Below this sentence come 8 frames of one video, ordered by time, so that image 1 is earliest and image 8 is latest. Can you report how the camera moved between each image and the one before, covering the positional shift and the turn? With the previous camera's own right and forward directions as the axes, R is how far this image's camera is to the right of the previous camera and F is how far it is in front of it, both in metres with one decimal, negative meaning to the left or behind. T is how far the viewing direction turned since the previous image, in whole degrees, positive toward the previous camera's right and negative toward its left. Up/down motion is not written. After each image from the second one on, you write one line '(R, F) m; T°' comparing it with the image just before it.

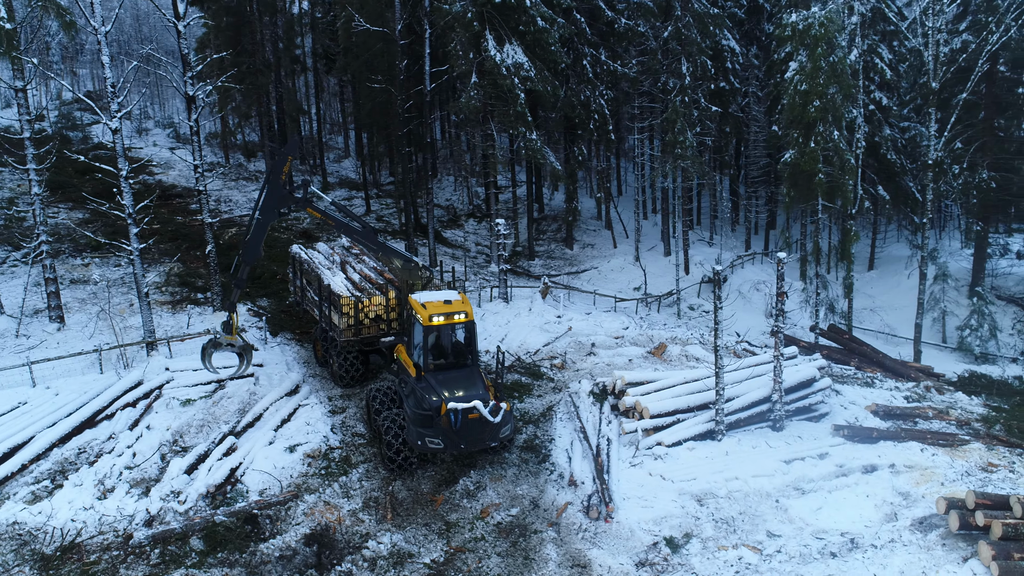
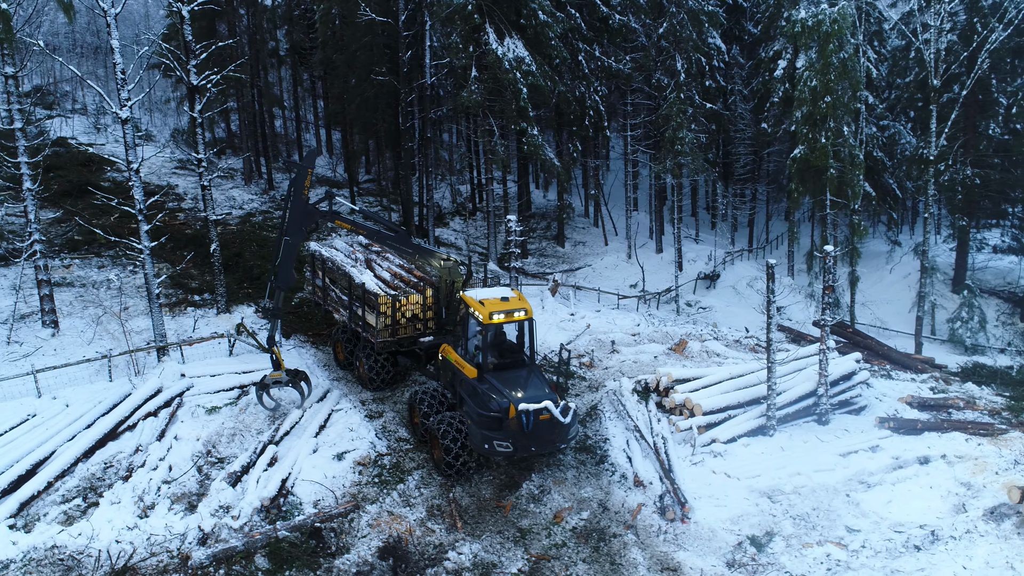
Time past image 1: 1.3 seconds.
(-1.1, +0.3) m; +3°
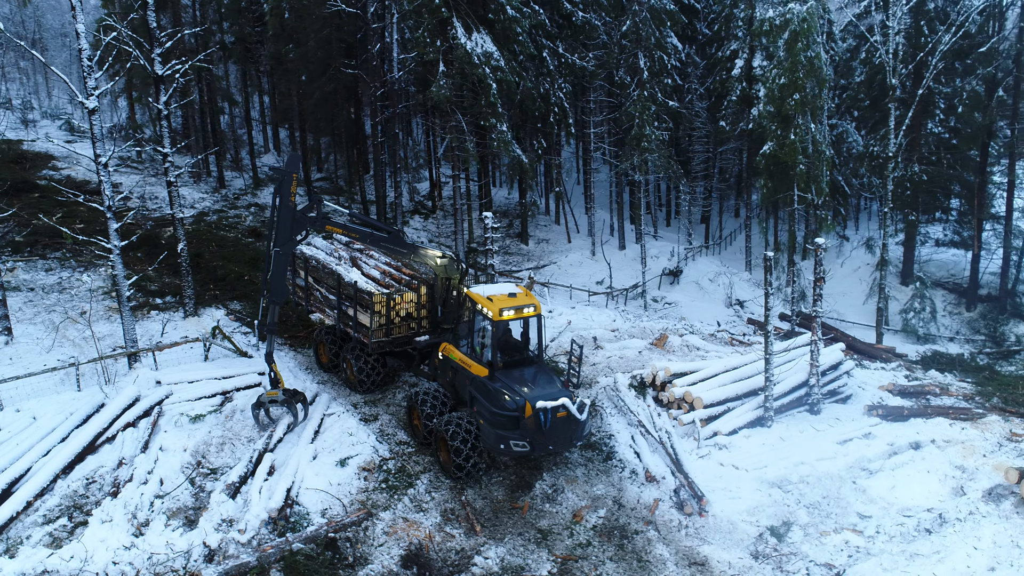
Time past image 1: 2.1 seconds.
(-0.6, +0.2) m; +4°
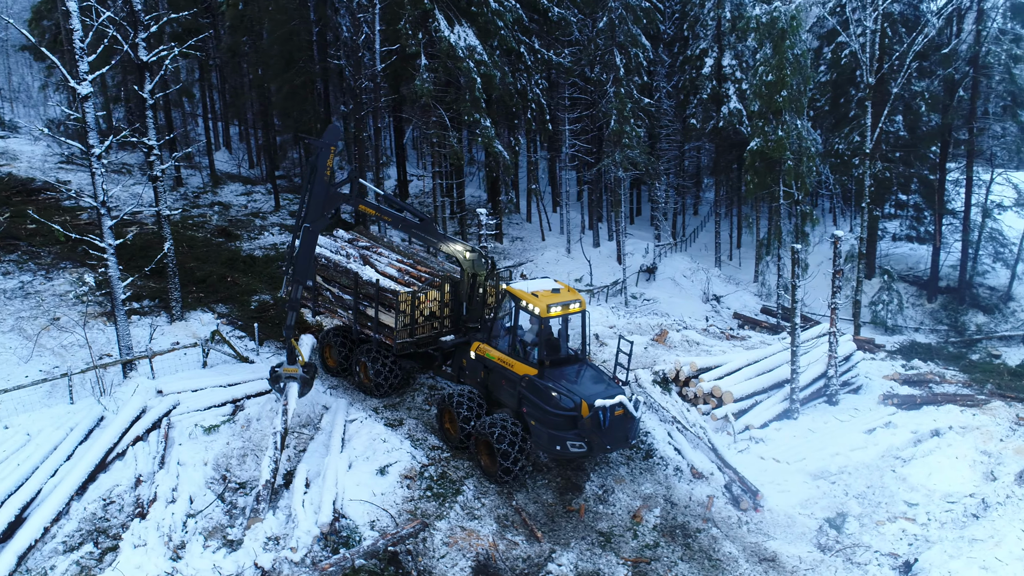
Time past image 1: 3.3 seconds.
(-1.0, +0.3) m; +4°
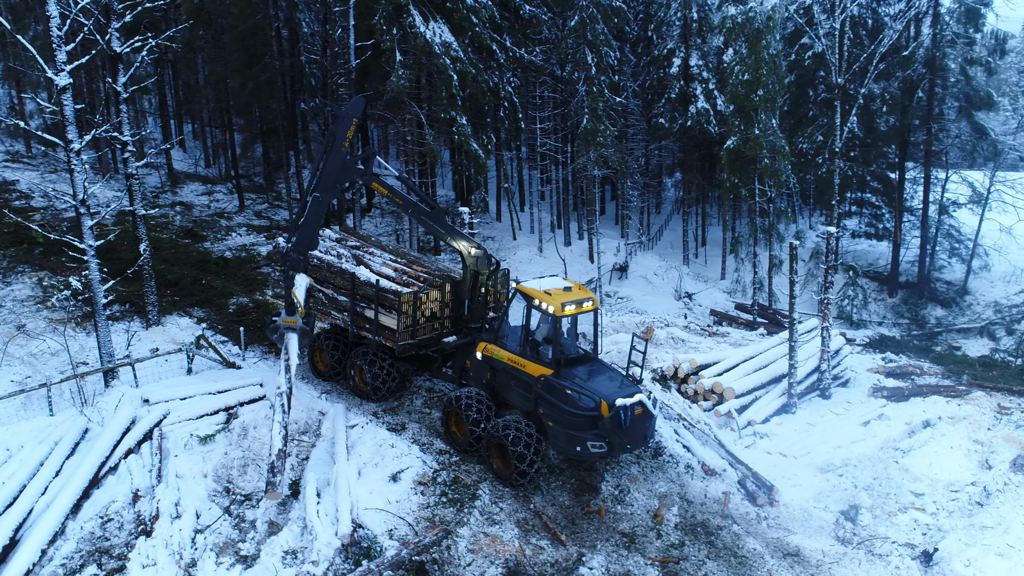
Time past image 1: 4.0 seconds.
(-0.6, +0.1) m; +3°
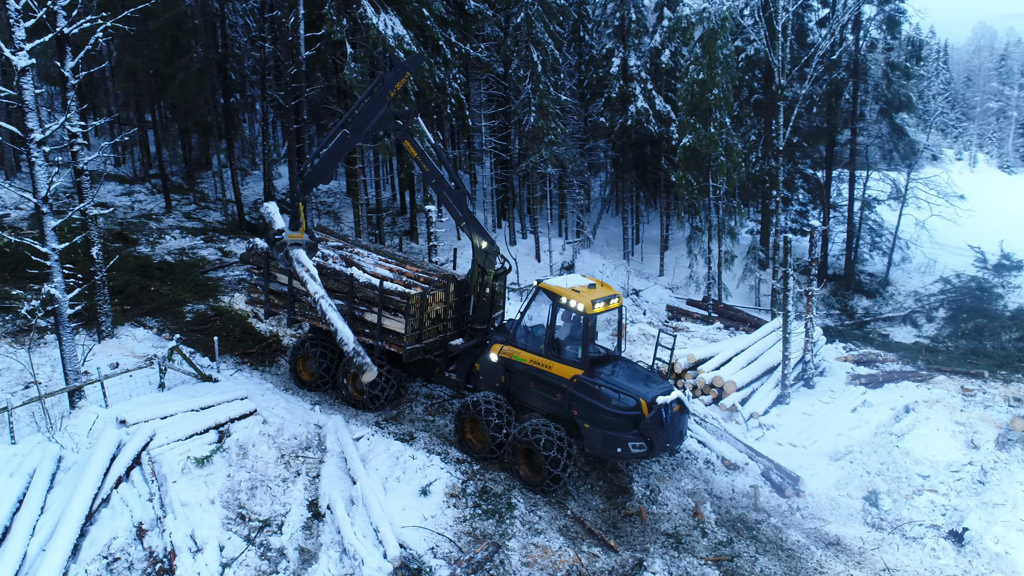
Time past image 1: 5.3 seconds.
(-1.0, +0.3) m; +6°
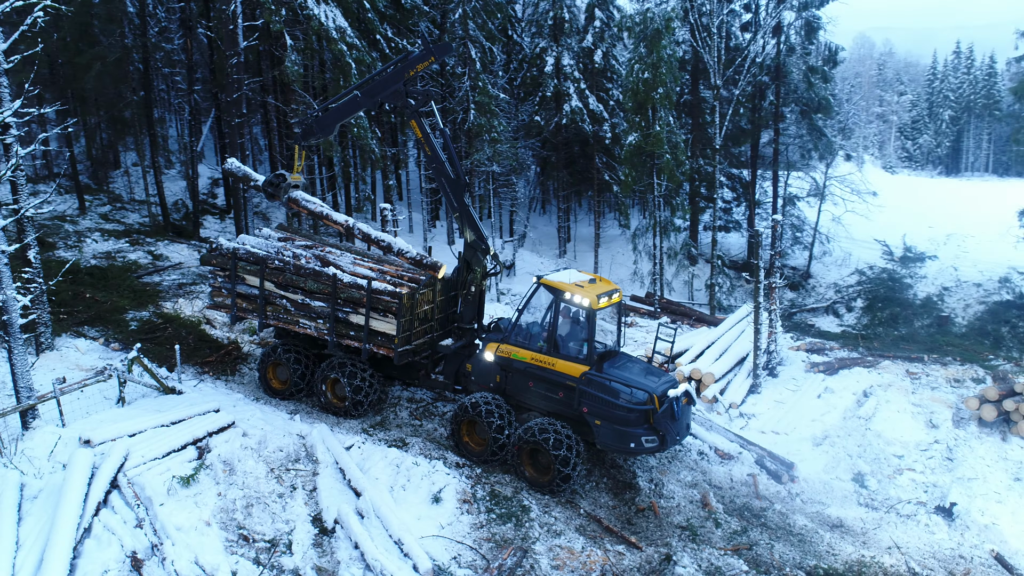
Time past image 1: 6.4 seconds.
(-0.8, +0.2) m; +6°
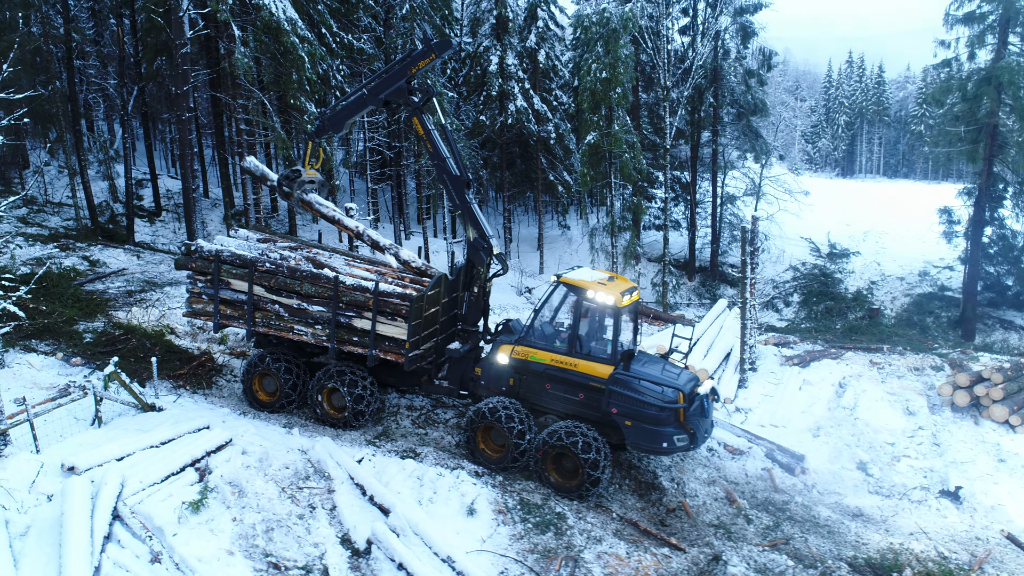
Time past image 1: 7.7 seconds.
(-0.9, +0.2) m; +6°
